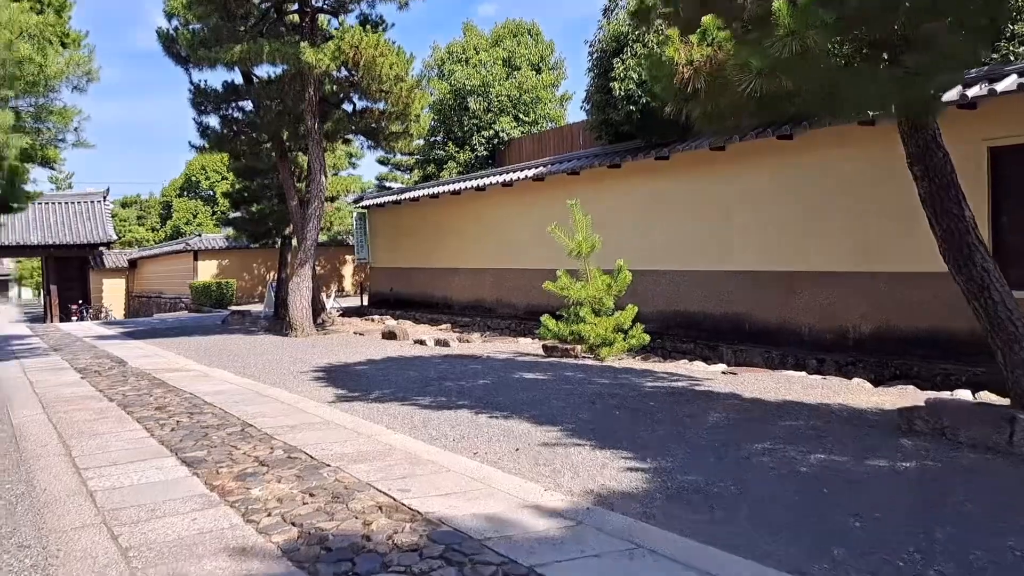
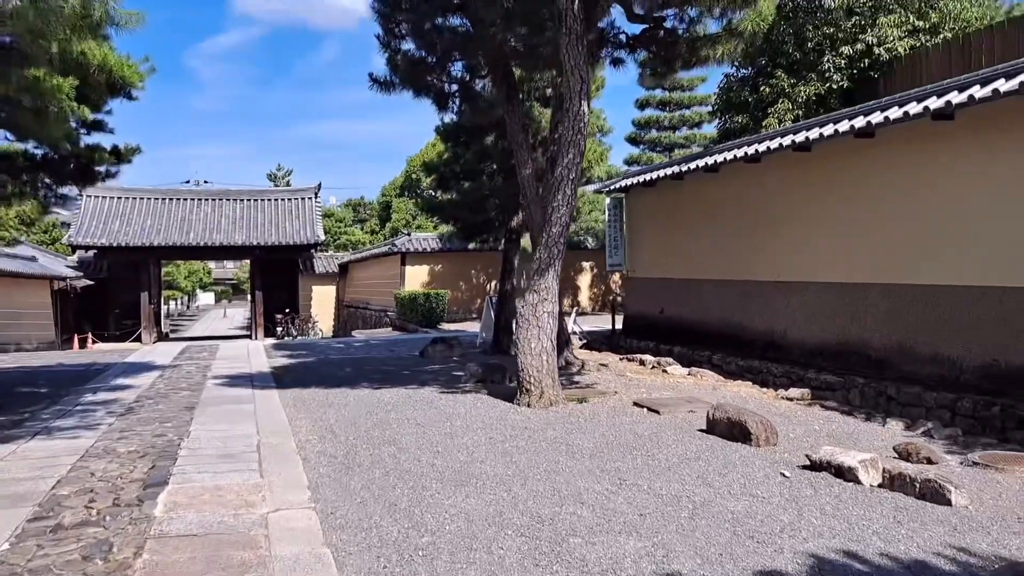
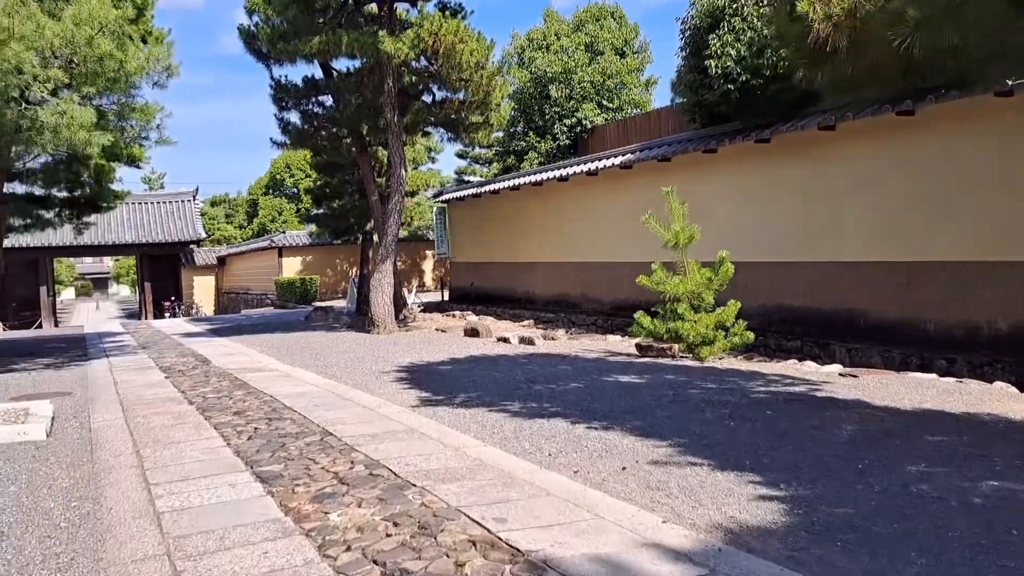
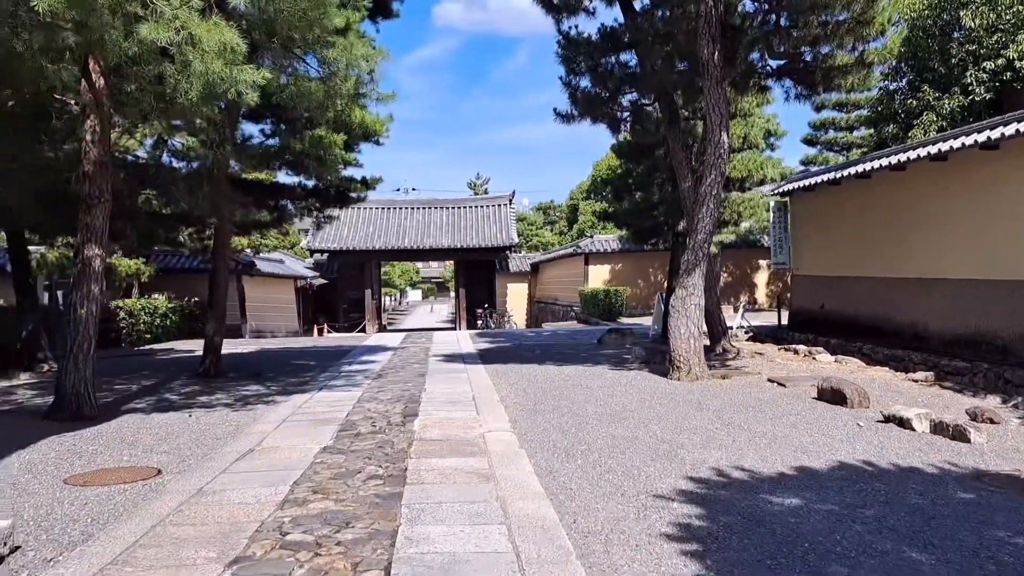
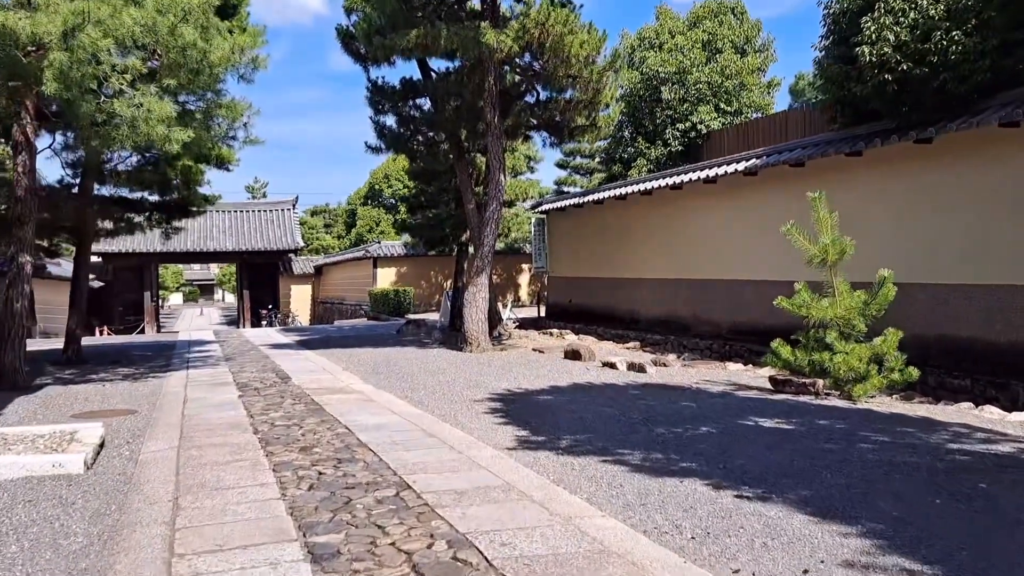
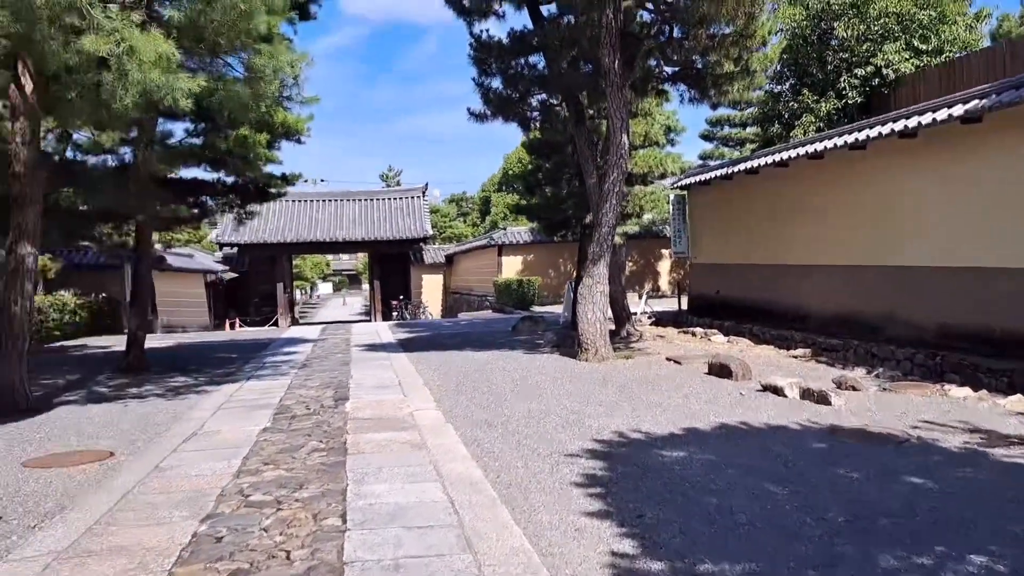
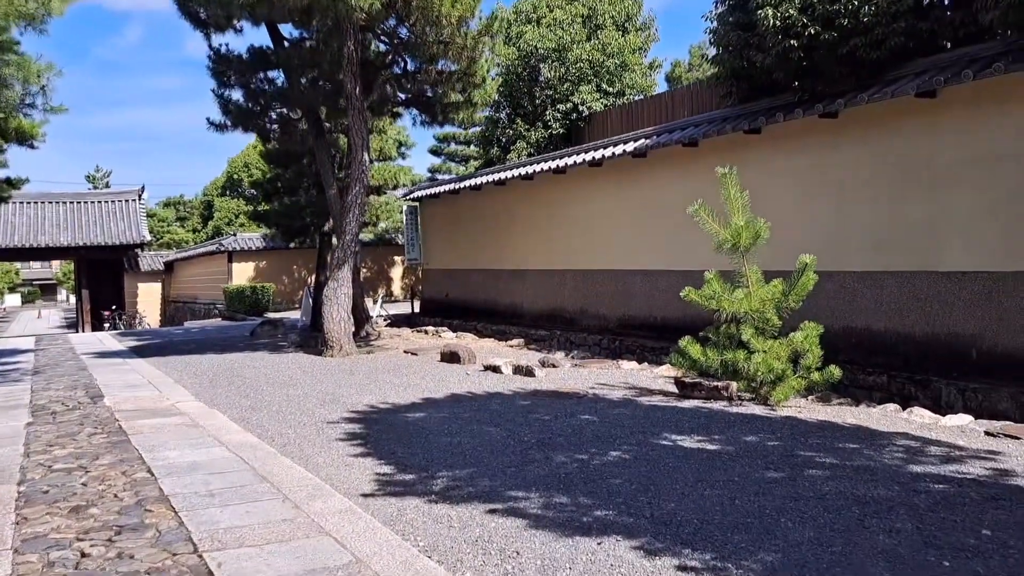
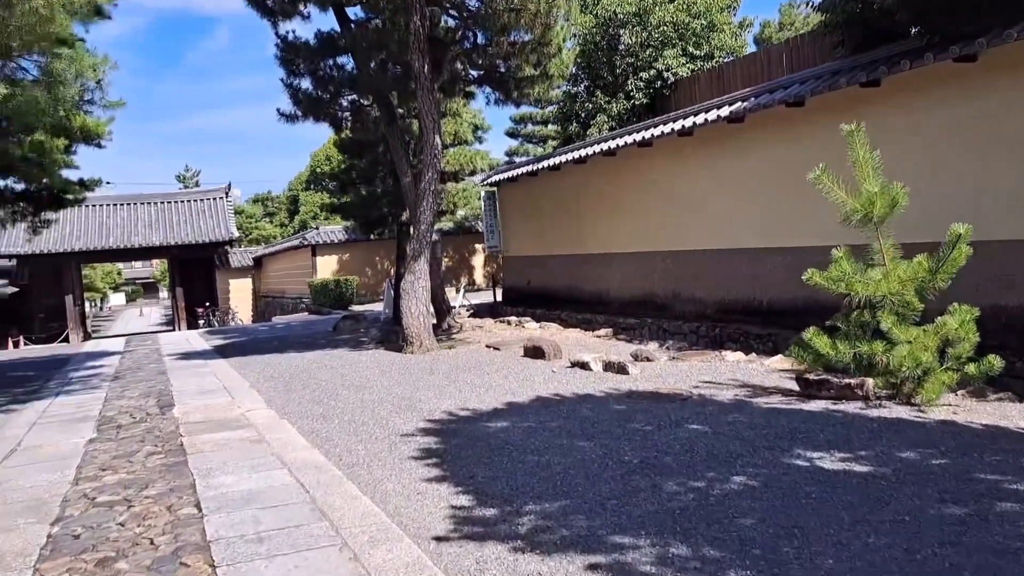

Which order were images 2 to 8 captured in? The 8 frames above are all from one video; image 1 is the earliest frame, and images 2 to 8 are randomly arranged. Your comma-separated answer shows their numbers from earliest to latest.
3, 5, 7, 8, 6, 4, 2
